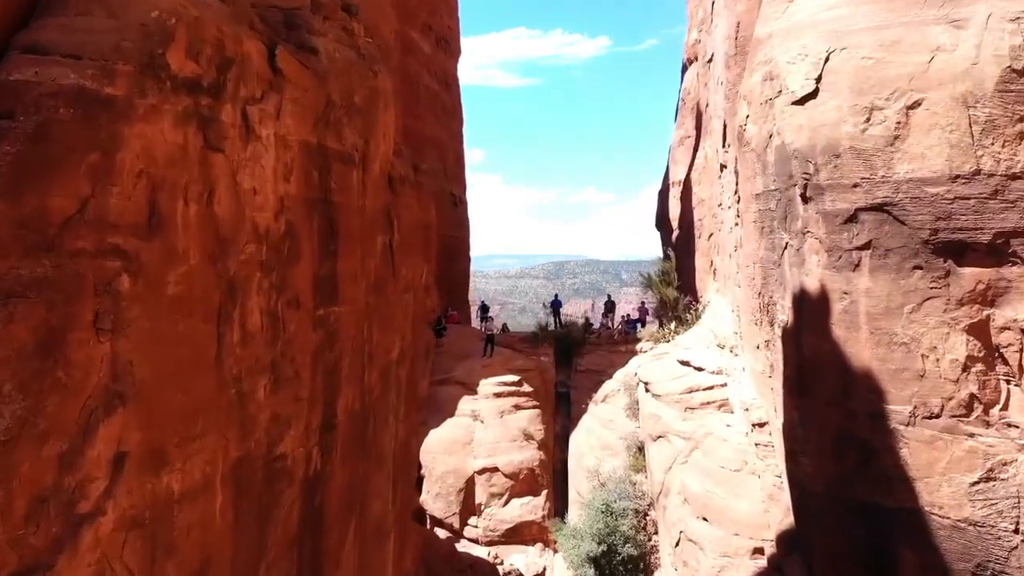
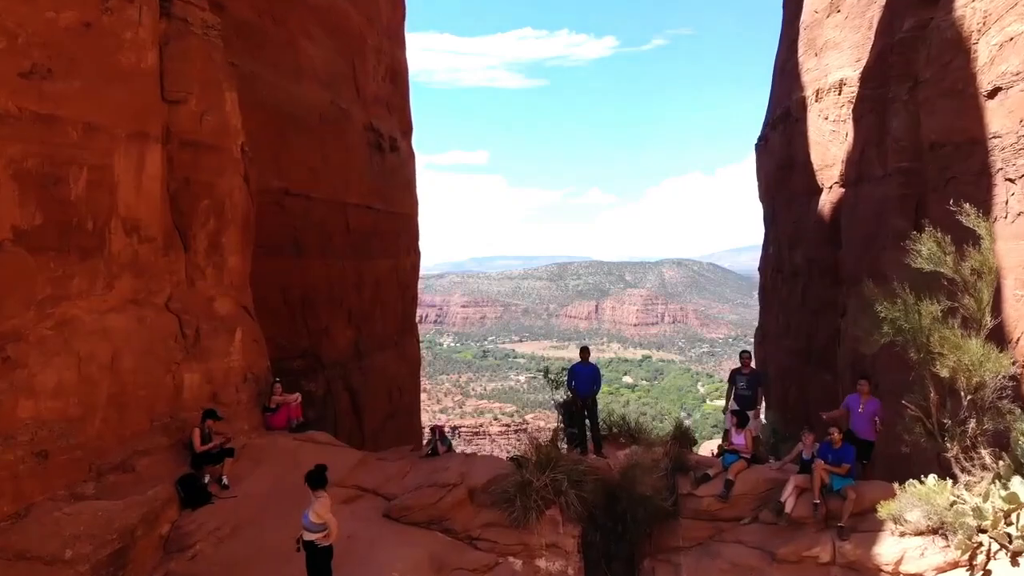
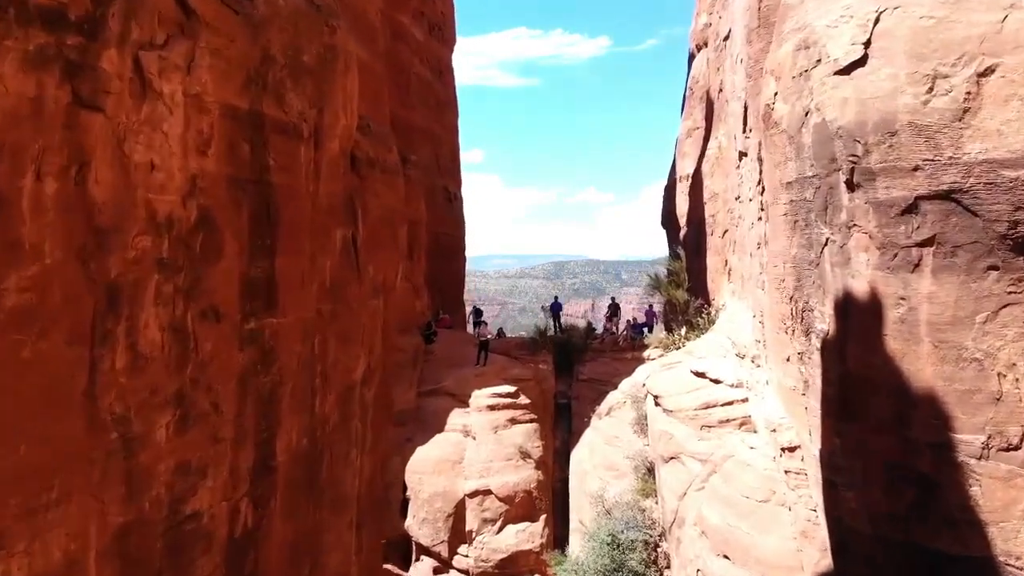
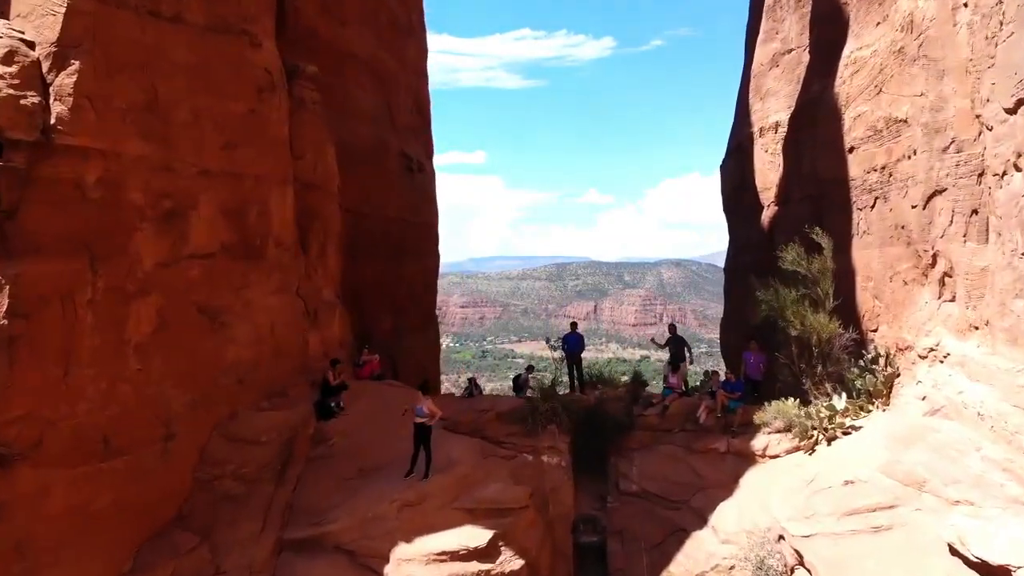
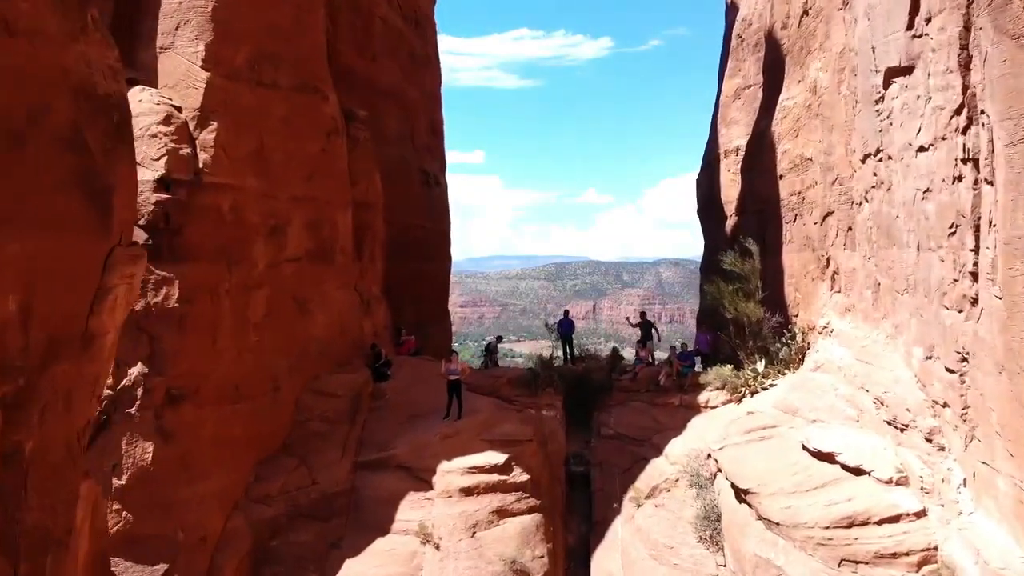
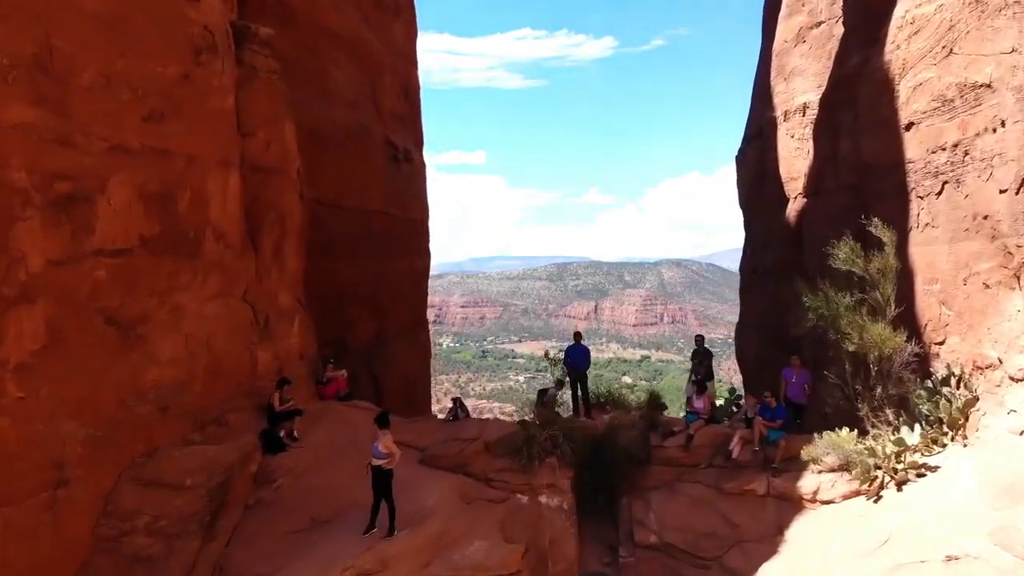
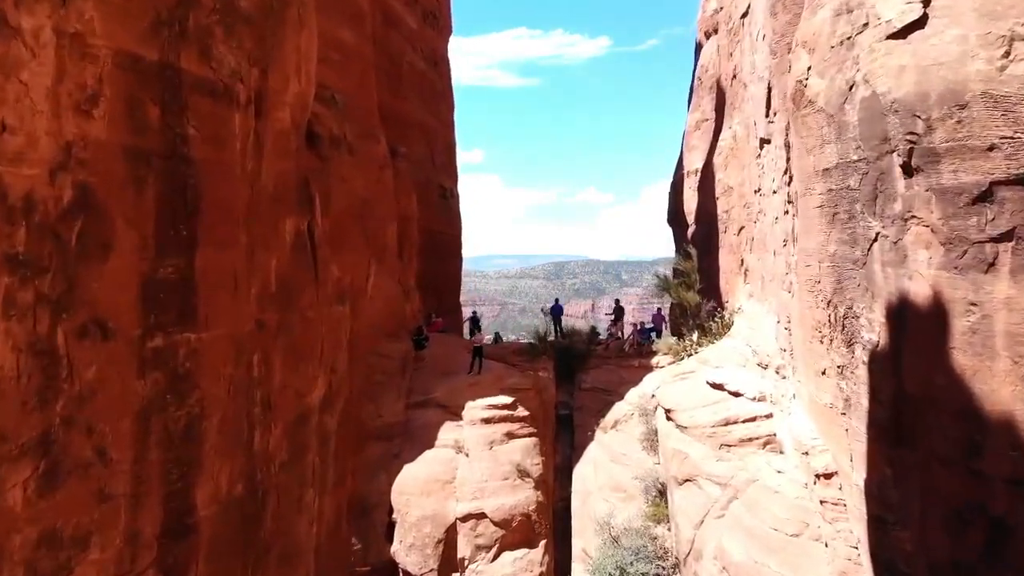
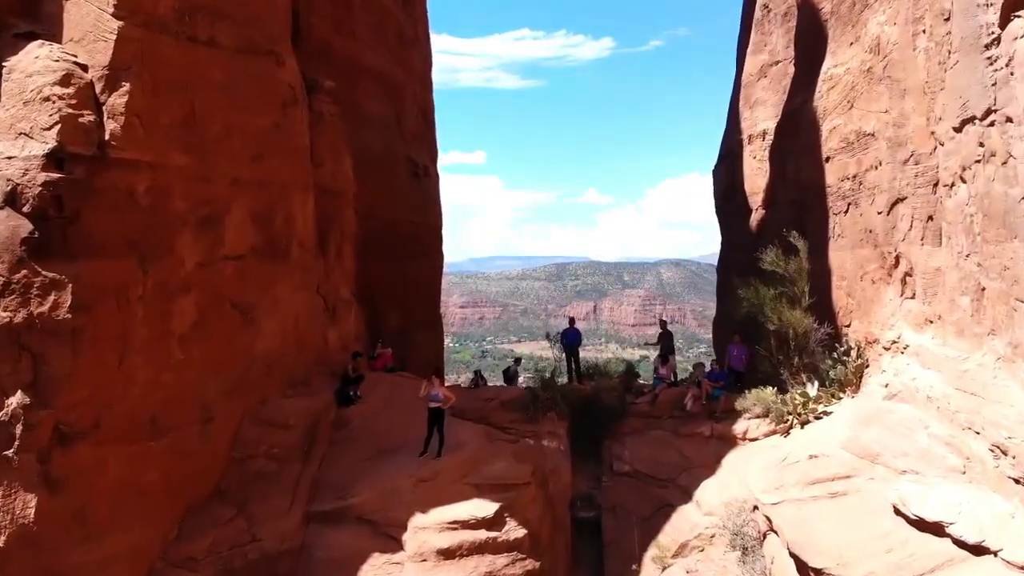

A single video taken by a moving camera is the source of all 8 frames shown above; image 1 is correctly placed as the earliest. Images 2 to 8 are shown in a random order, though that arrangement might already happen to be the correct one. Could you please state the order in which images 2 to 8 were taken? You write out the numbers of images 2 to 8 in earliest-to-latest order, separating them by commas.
3, 7, 5, 8, 4, 6, 2
